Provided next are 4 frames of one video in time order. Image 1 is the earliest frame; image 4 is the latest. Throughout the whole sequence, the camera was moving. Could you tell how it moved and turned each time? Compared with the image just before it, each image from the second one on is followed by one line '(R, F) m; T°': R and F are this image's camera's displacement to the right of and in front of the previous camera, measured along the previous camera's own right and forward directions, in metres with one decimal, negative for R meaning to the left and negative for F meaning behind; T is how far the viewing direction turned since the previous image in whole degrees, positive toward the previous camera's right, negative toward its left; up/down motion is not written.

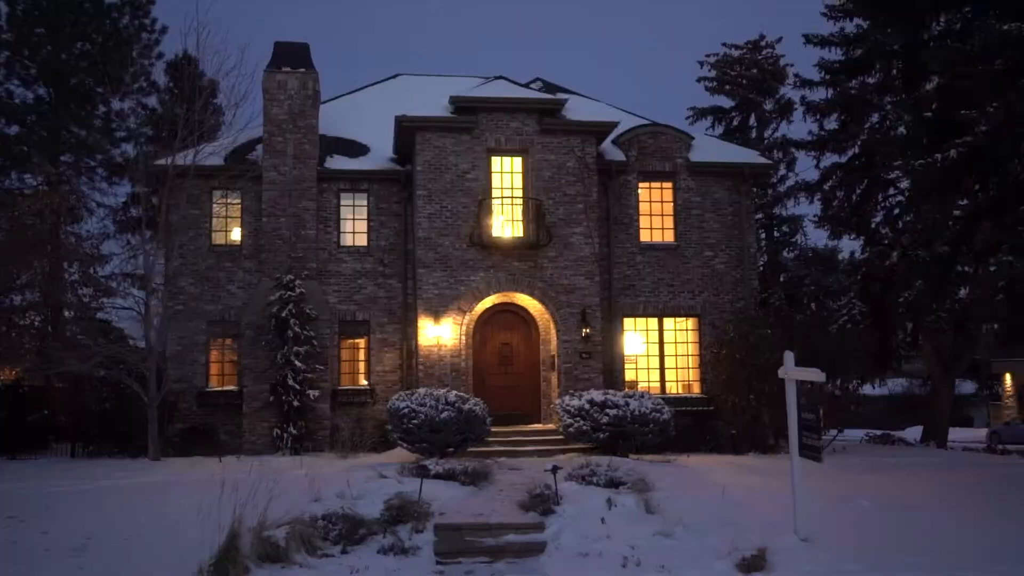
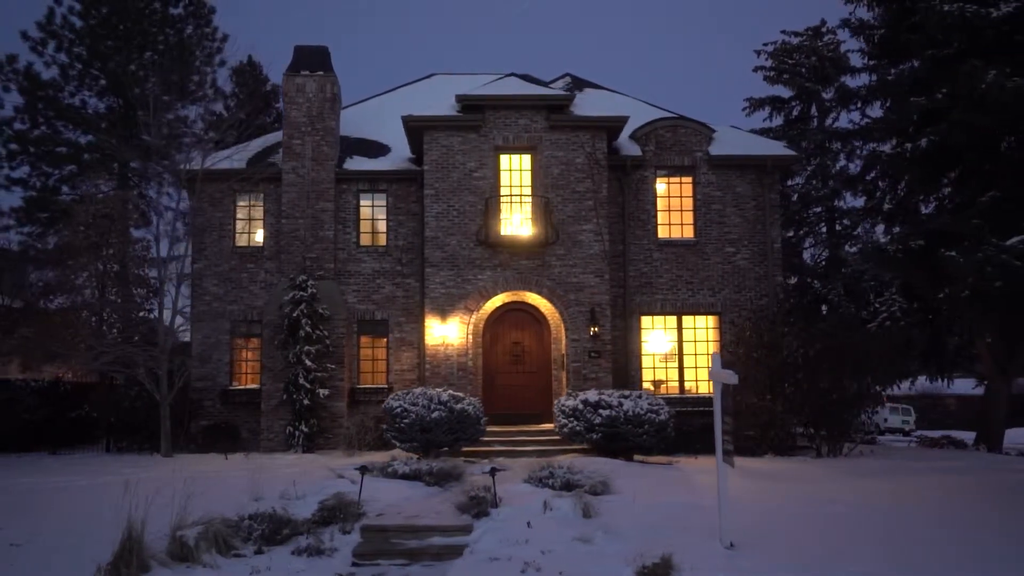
(+1.6, +0.2) m; -6°
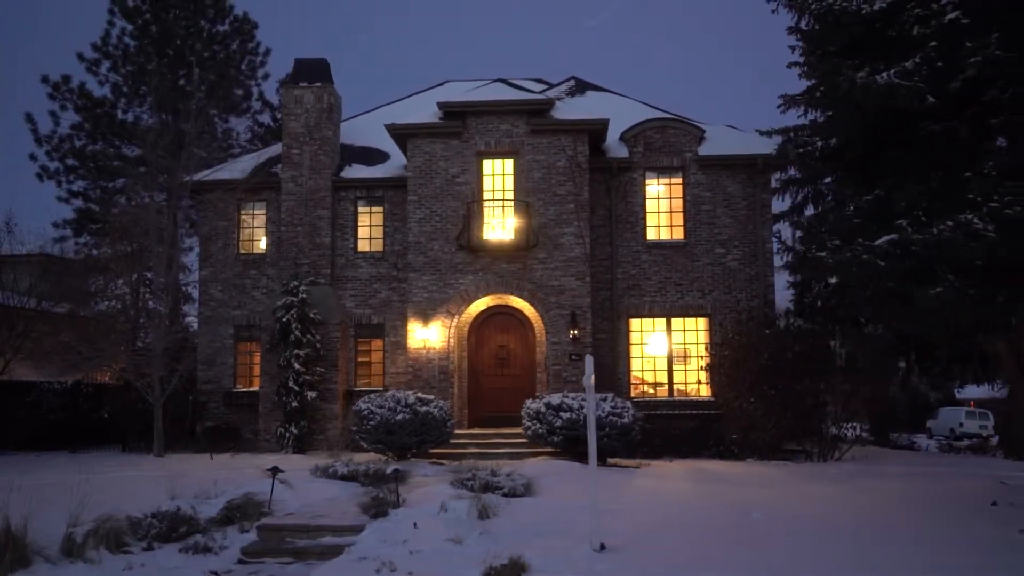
(+1.9, -0.1) m; -5°
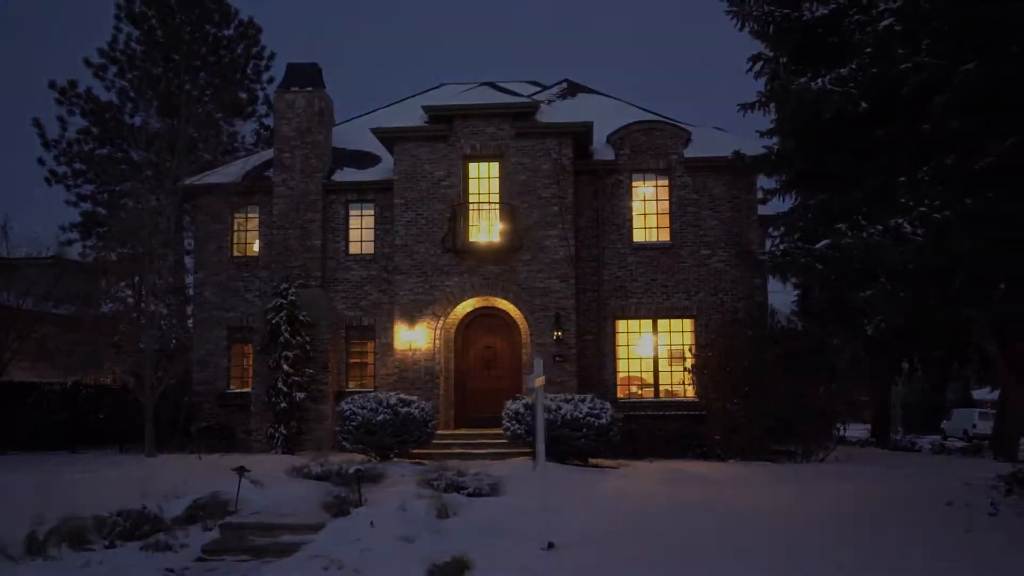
(+0.6, -0.2) m; -1°
